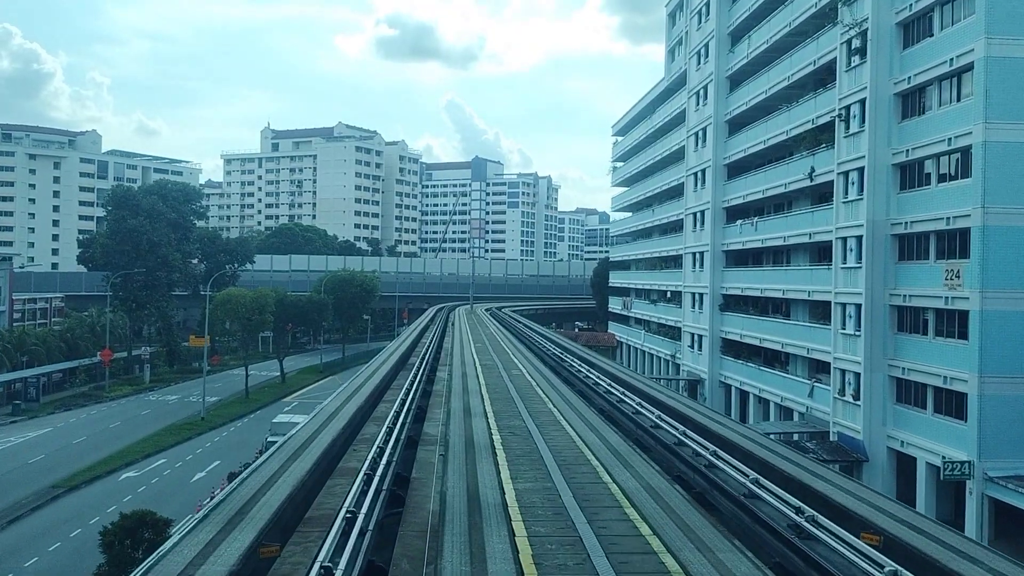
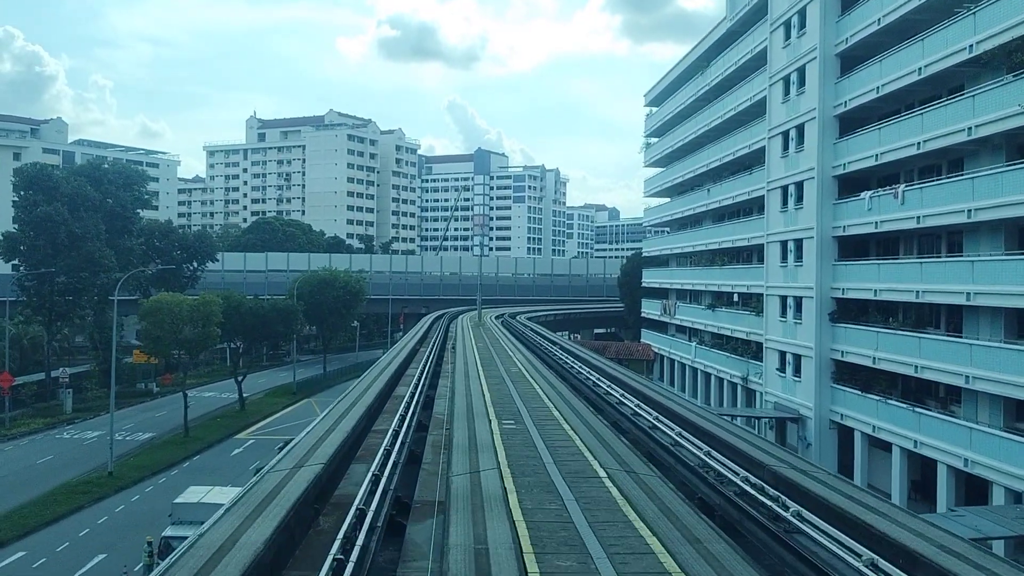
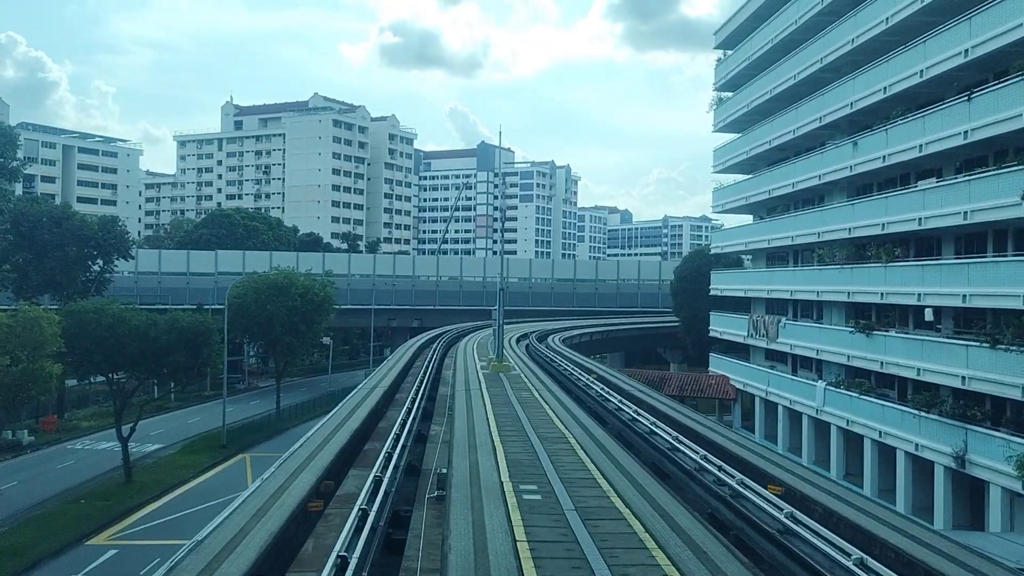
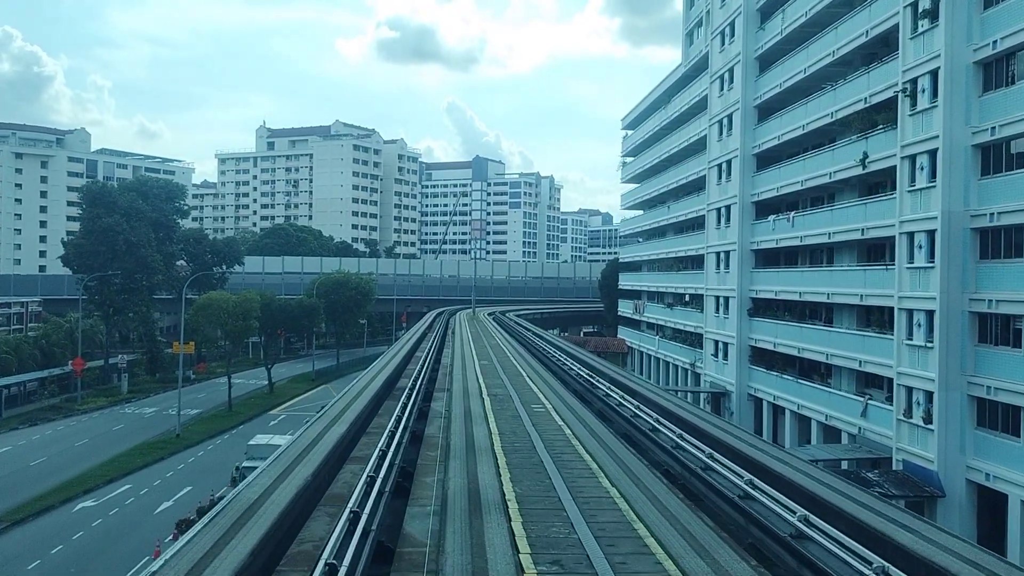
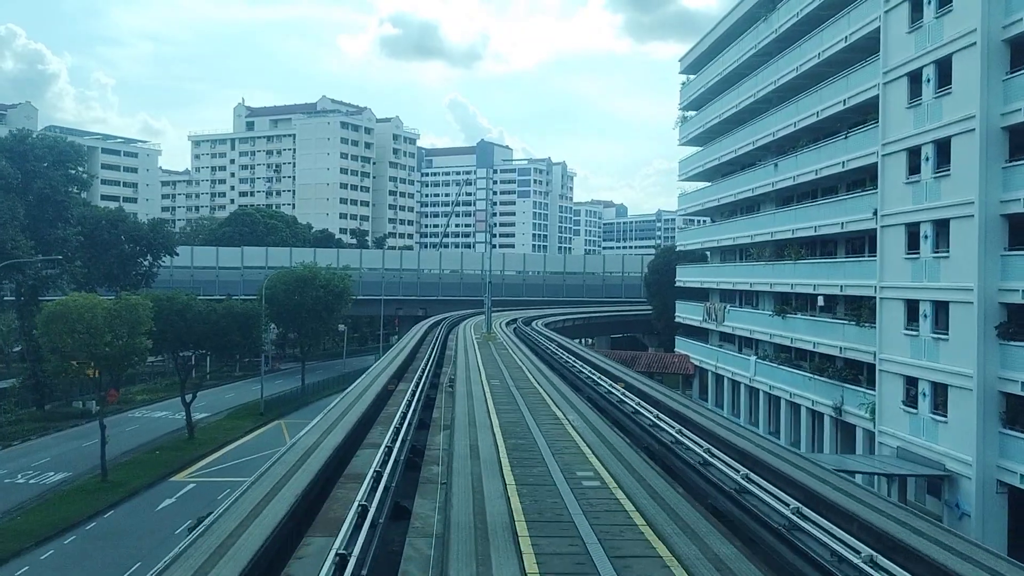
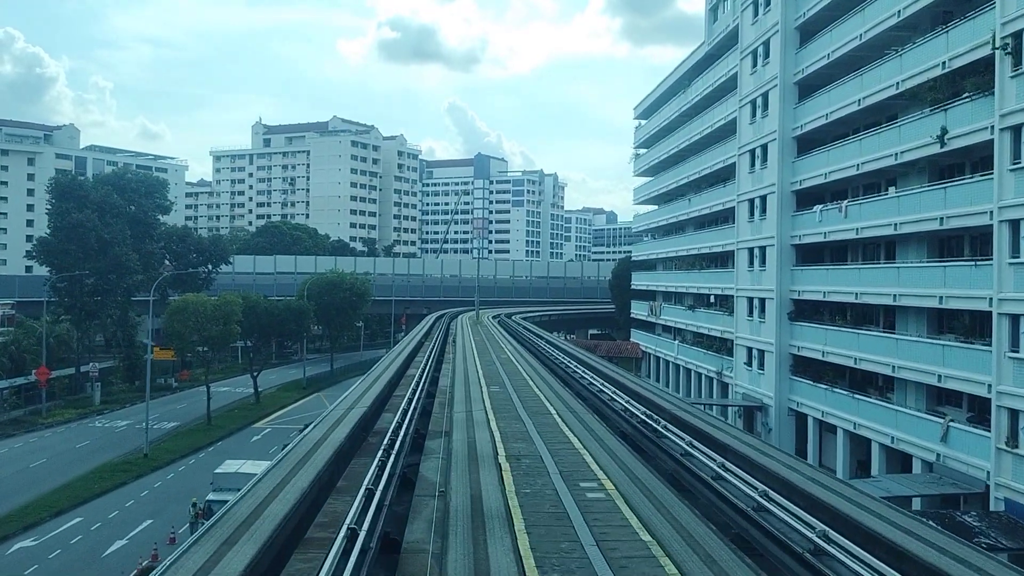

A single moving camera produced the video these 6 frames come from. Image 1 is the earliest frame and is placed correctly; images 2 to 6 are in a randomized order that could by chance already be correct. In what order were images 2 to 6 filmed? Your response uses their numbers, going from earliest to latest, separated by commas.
4, 6, 2, 5, 3
